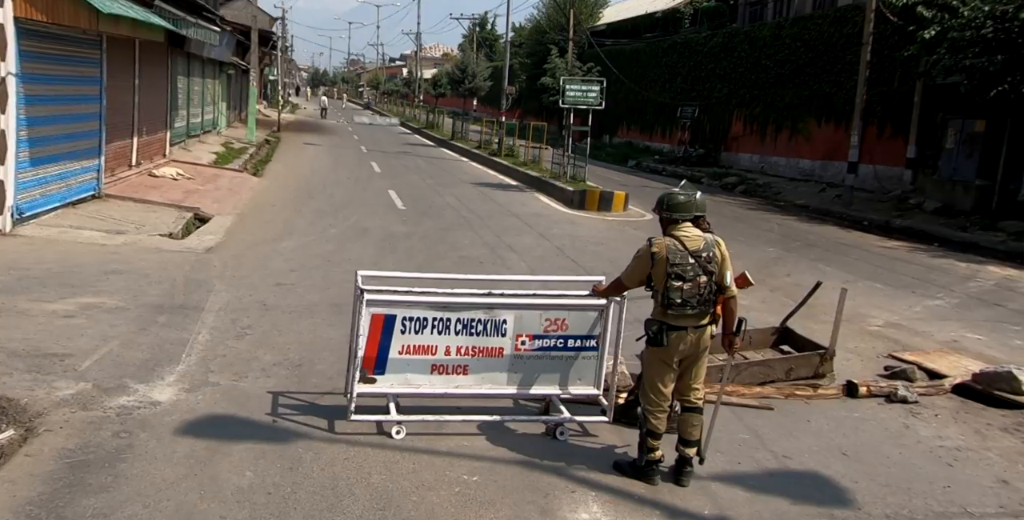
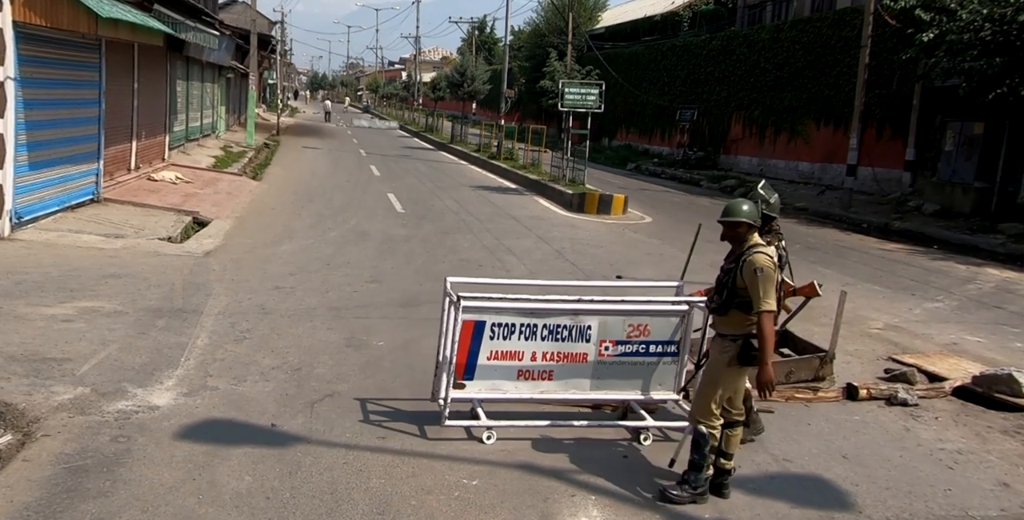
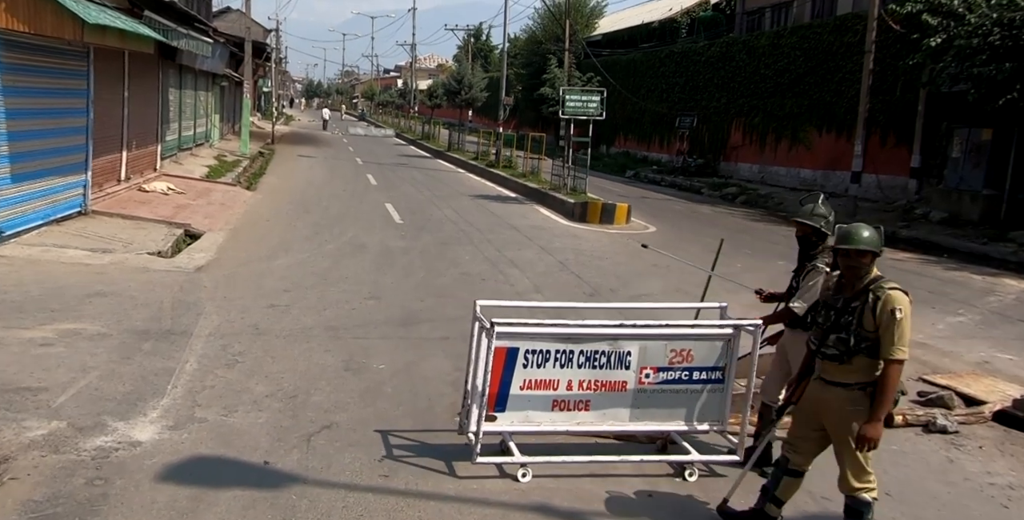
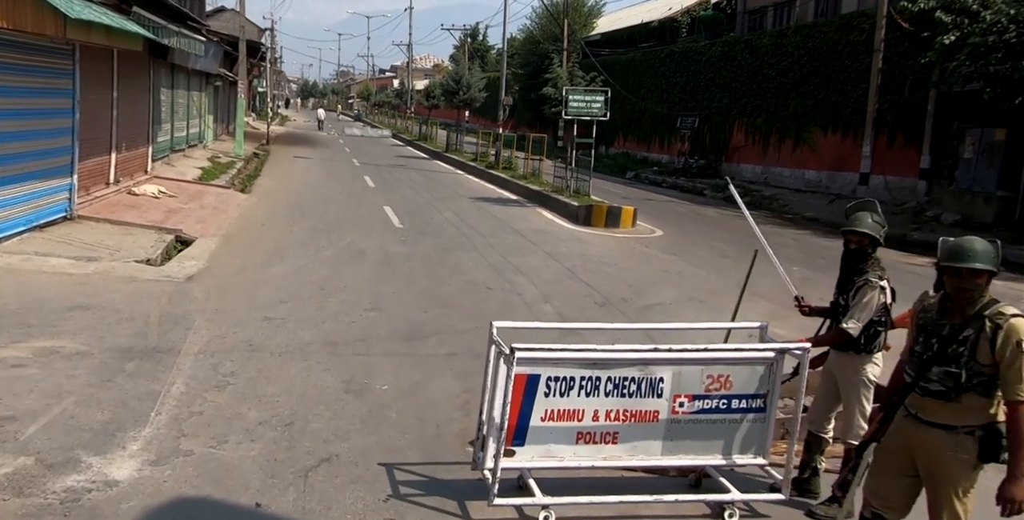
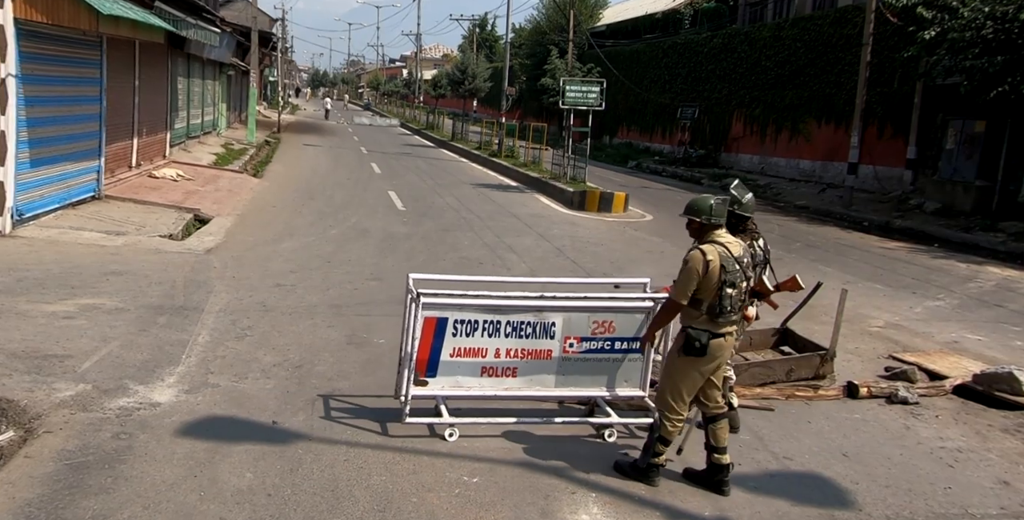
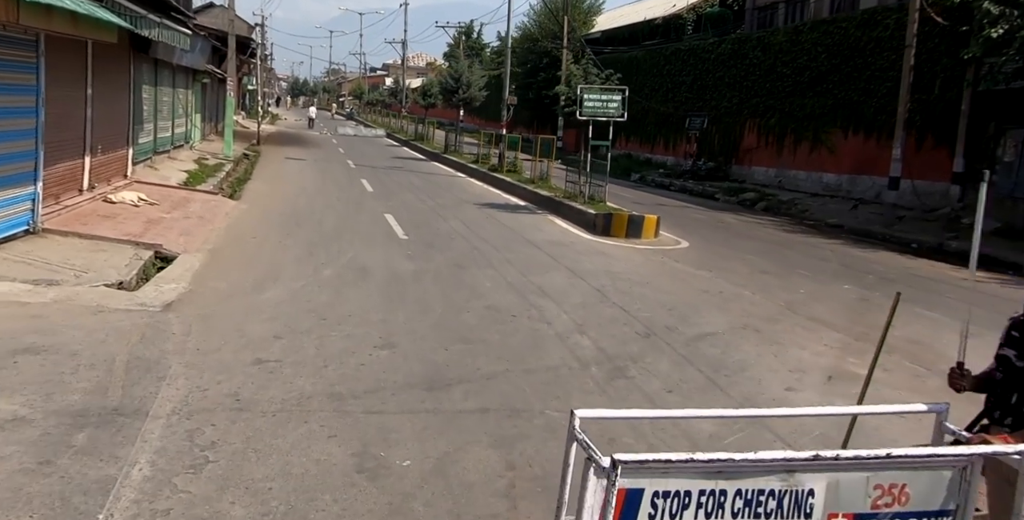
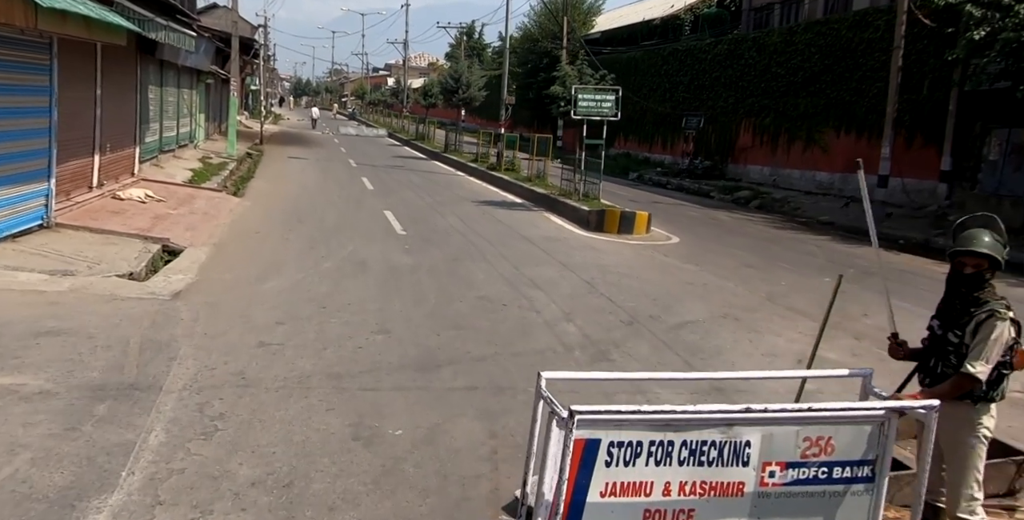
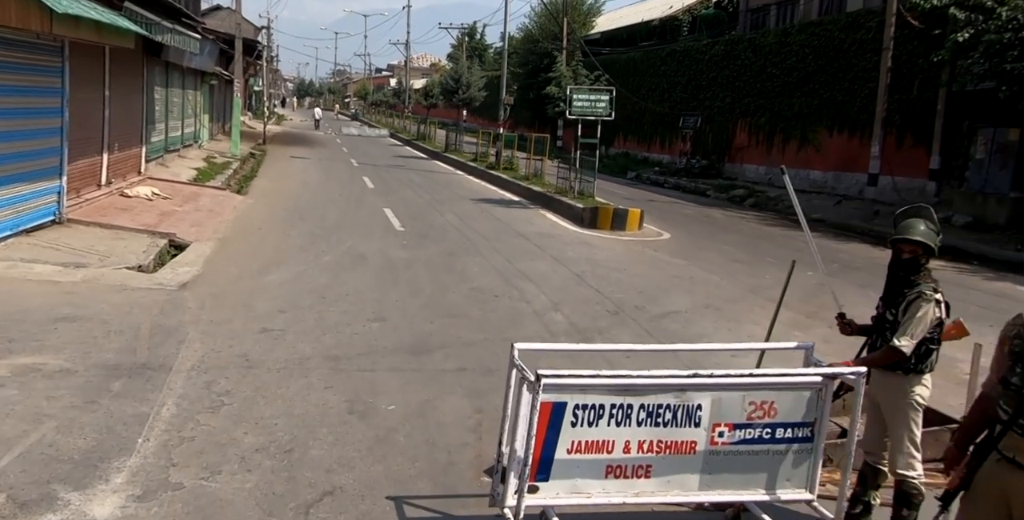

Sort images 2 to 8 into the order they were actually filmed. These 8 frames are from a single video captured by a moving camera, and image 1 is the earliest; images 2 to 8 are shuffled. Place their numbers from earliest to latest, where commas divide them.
5, 2, 3, 4, 8, 7, 6
